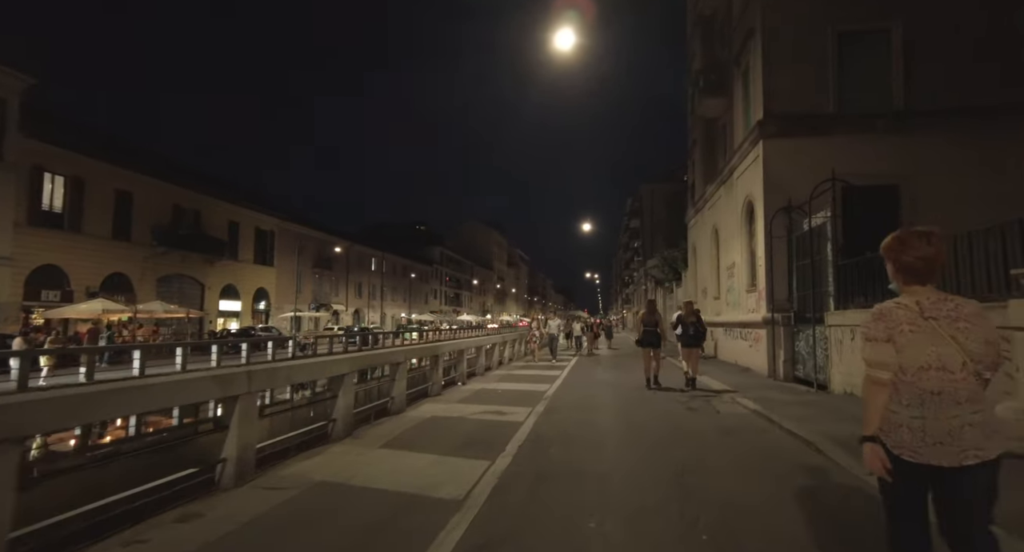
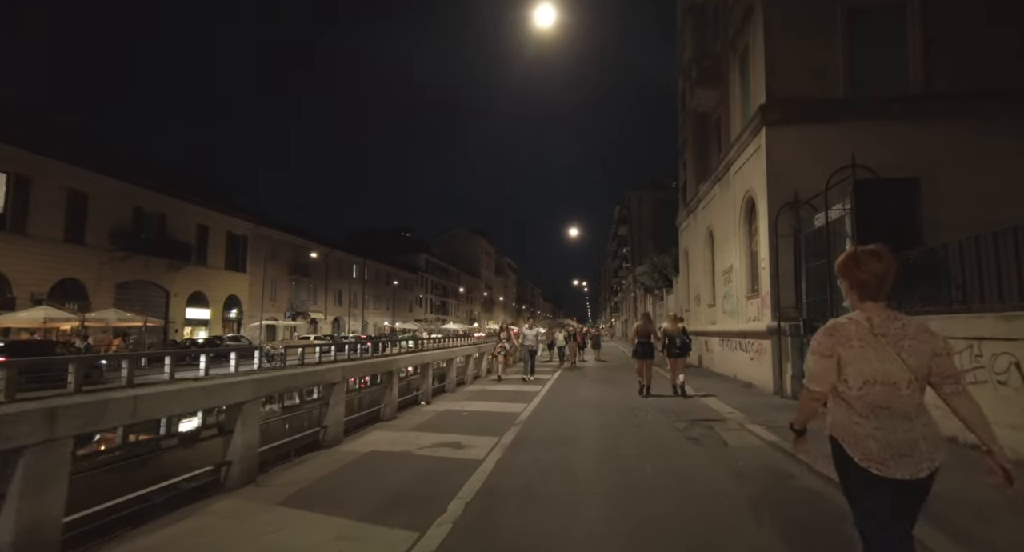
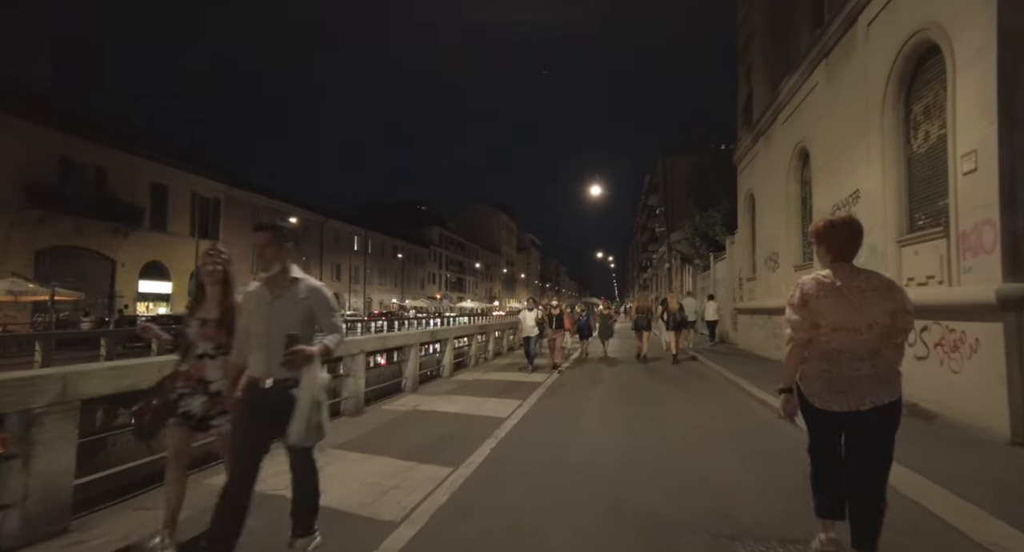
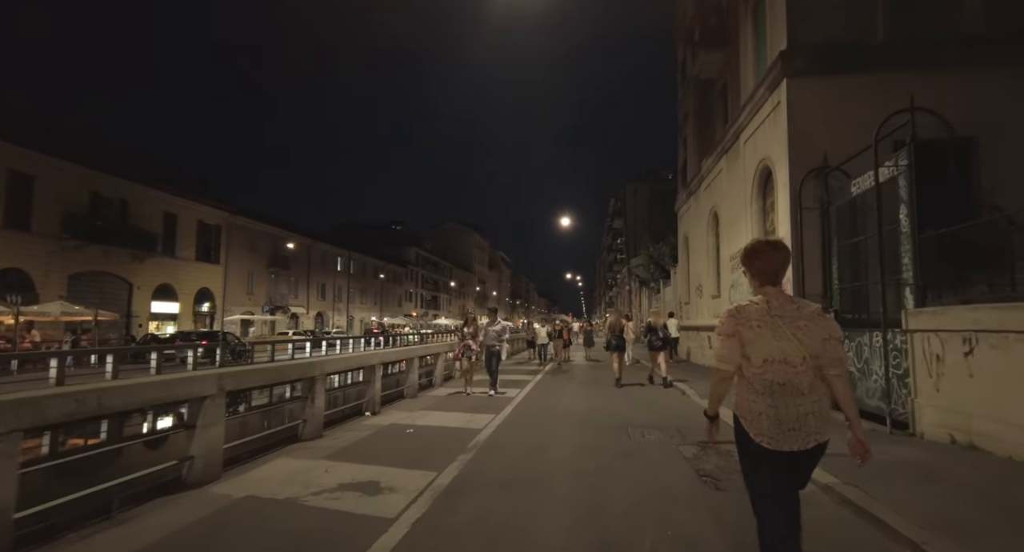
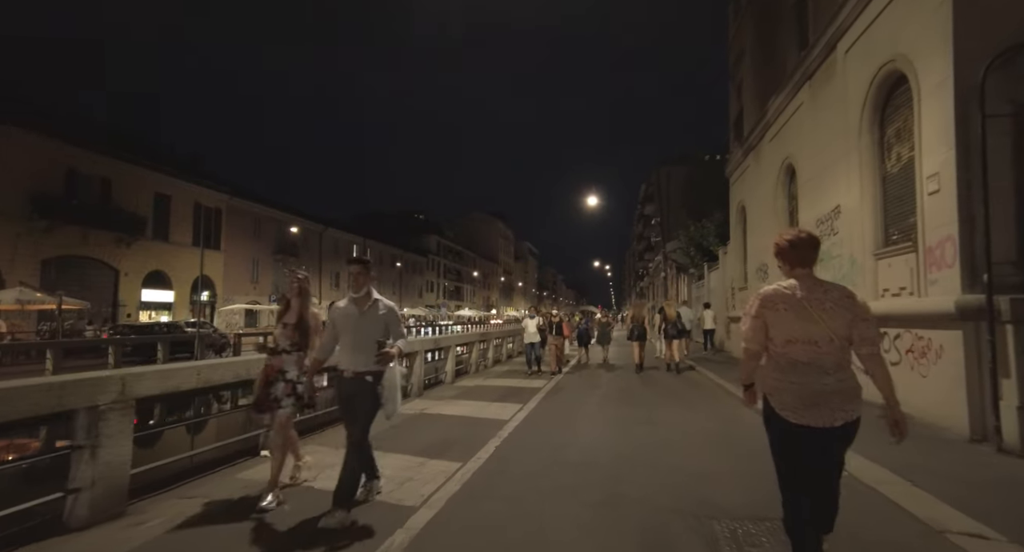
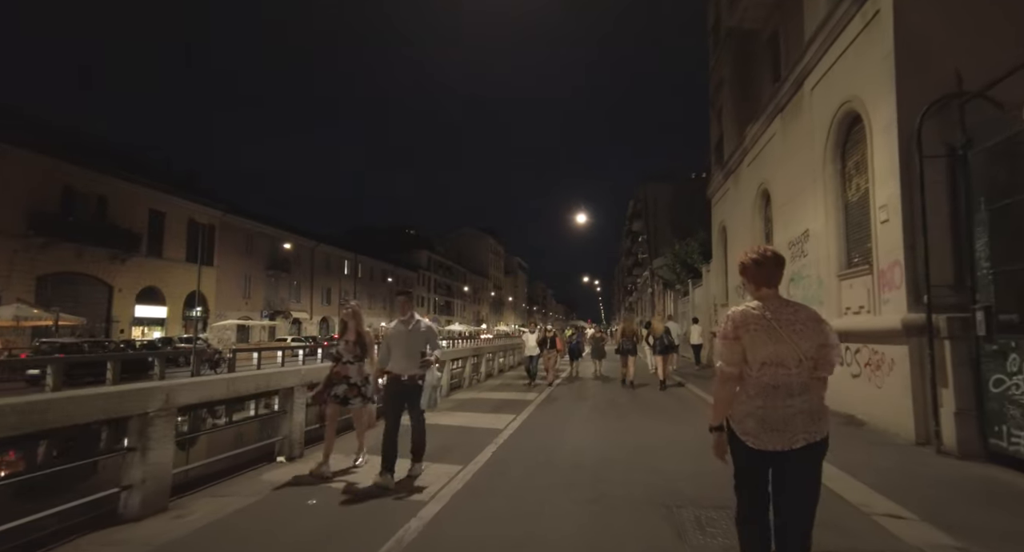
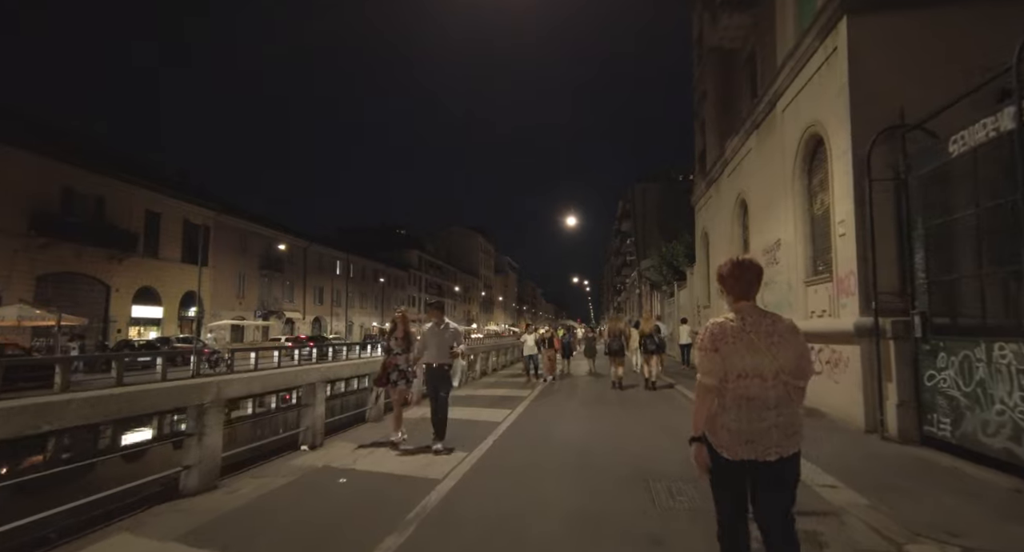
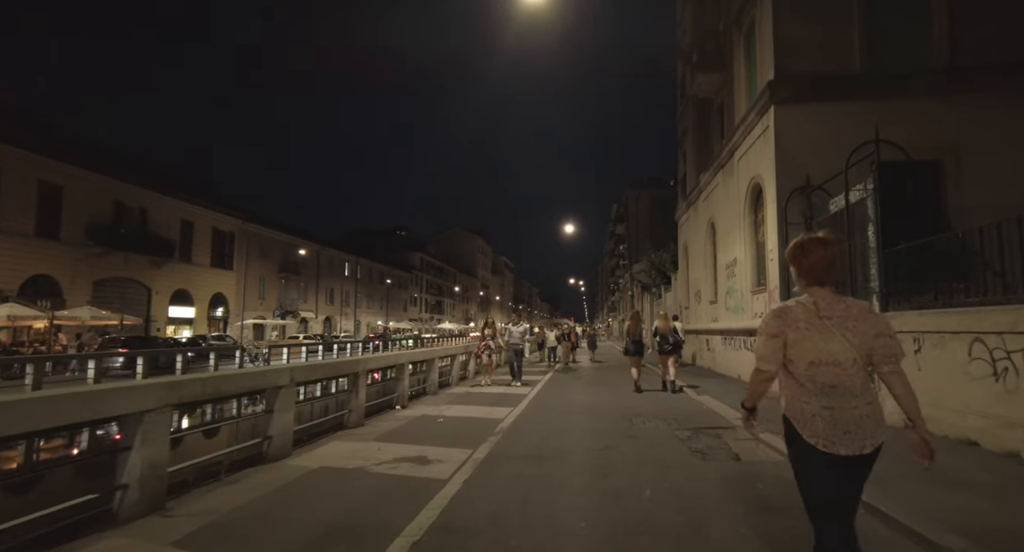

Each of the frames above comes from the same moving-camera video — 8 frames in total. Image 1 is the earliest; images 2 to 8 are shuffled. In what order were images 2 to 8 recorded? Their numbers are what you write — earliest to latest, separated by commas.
2, 8, 4, 7, 6, 5, 3
